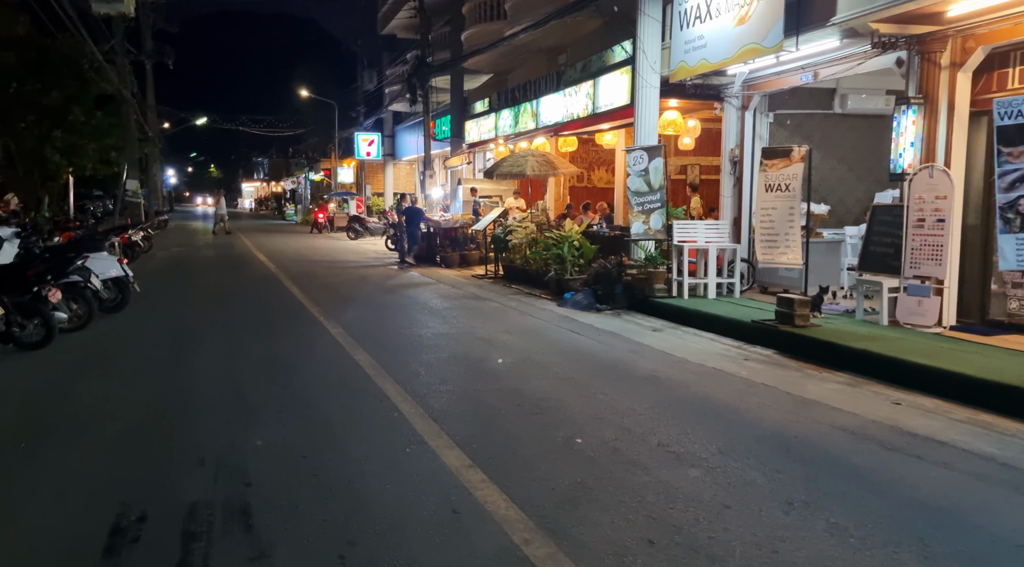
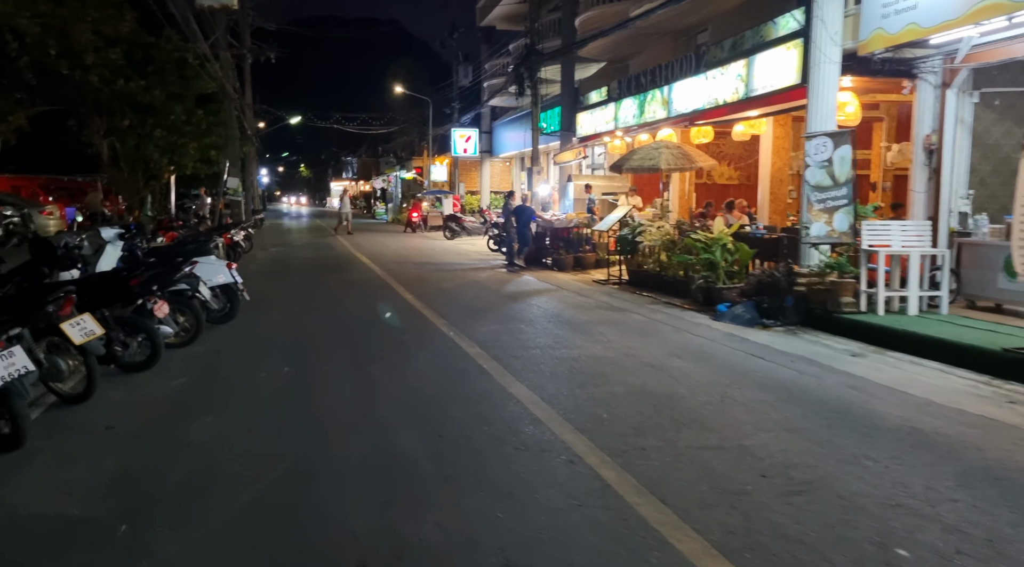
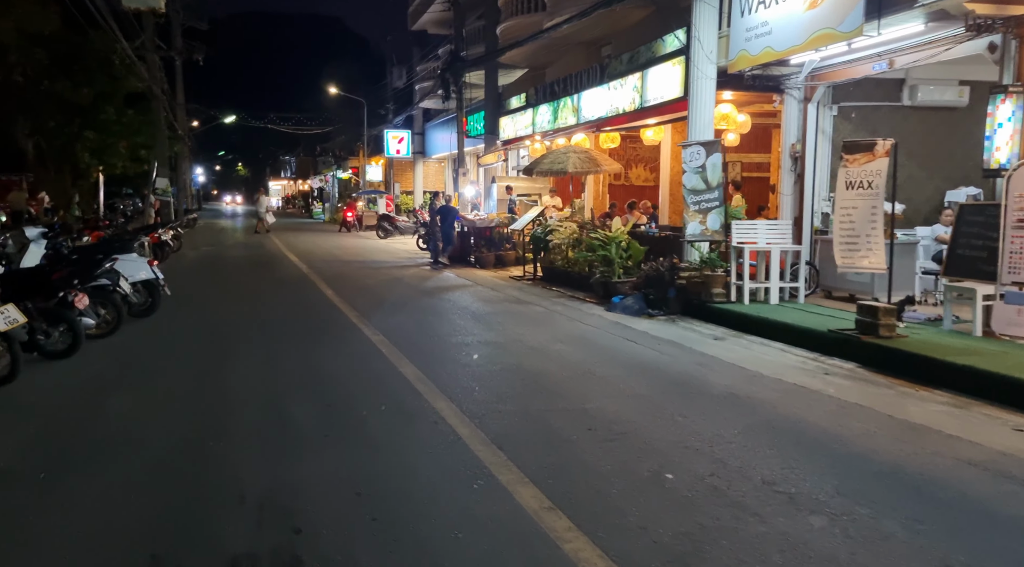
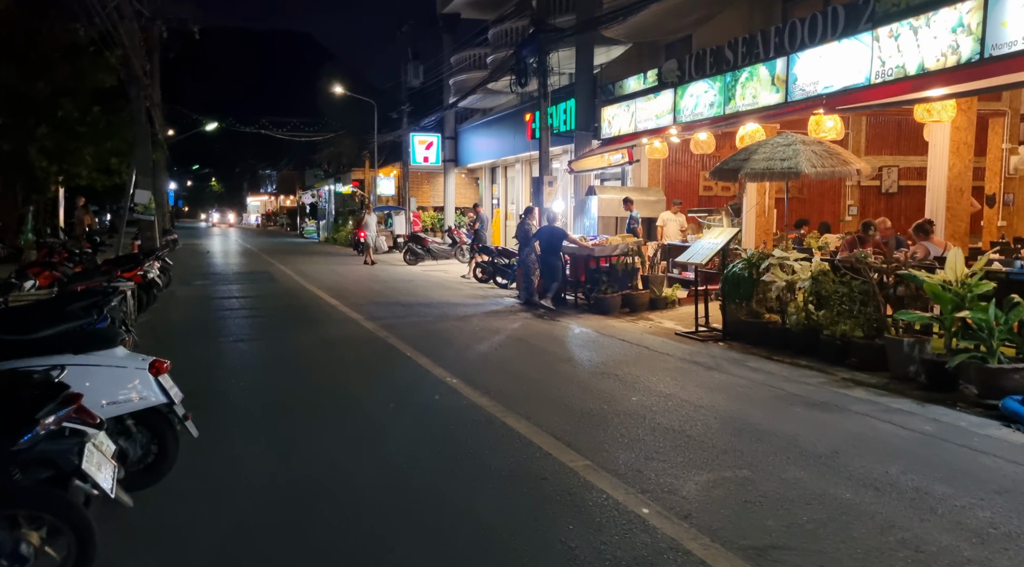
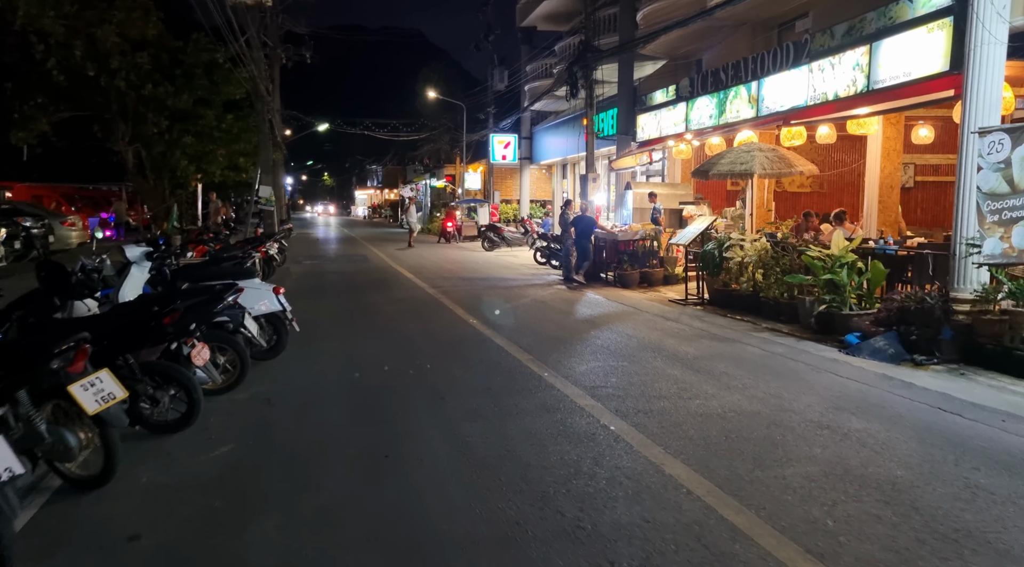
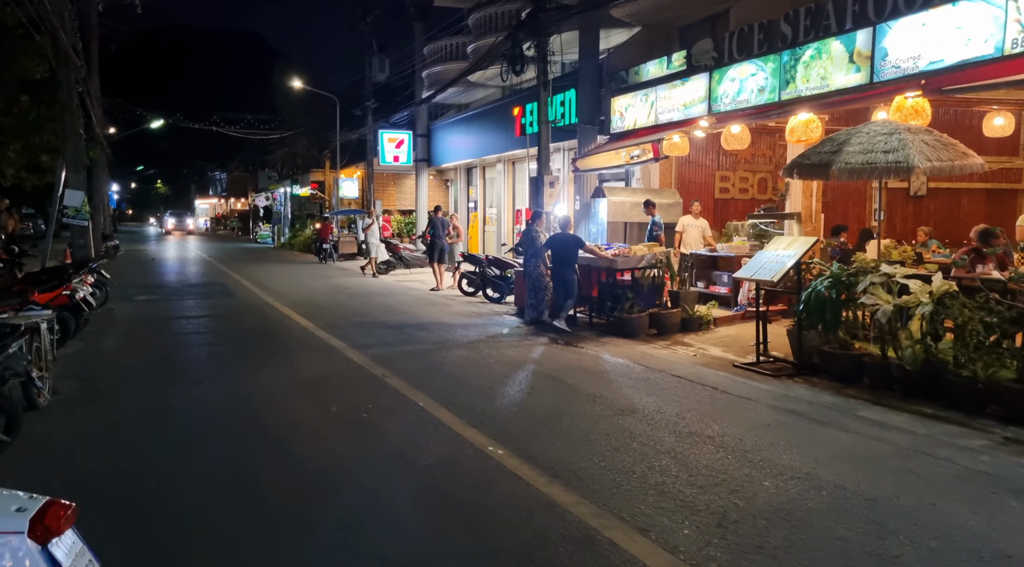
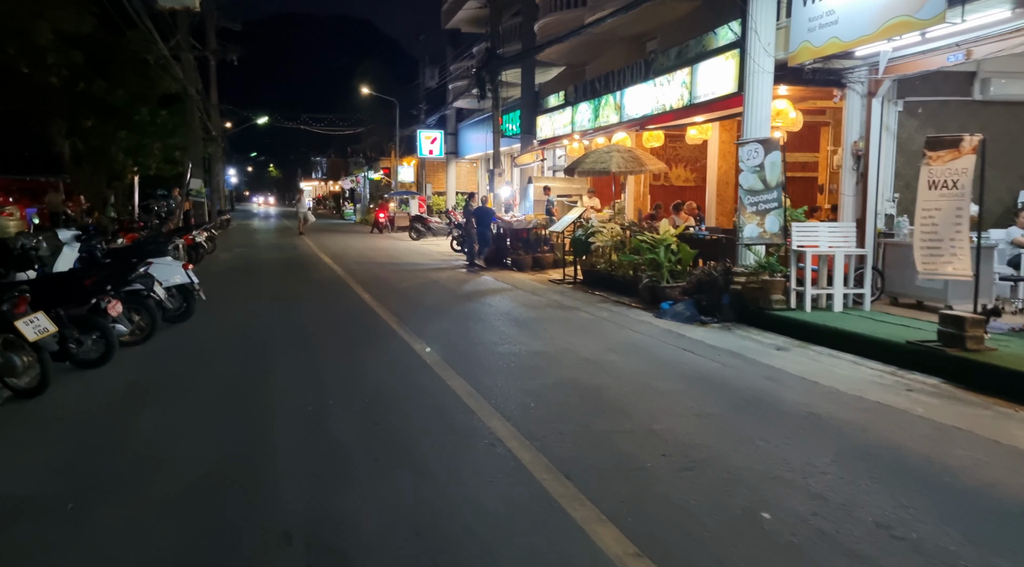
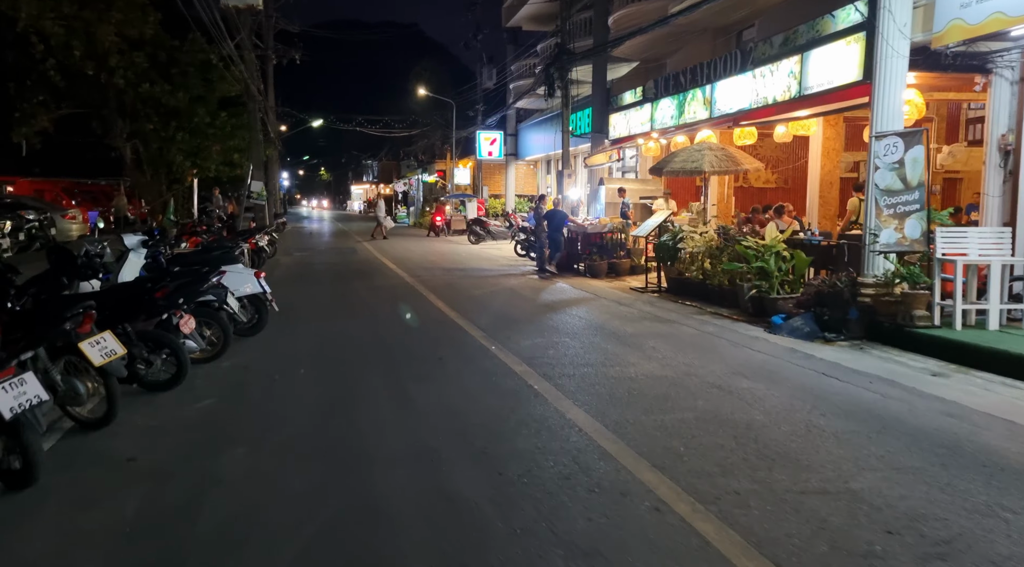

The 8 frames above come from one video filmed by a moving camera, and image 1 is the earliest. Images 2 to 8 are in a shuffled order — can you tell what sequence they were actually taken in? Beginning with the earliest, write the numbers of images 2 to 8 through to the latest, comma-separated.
3, 7, 2, 8, 5, 4, 6
